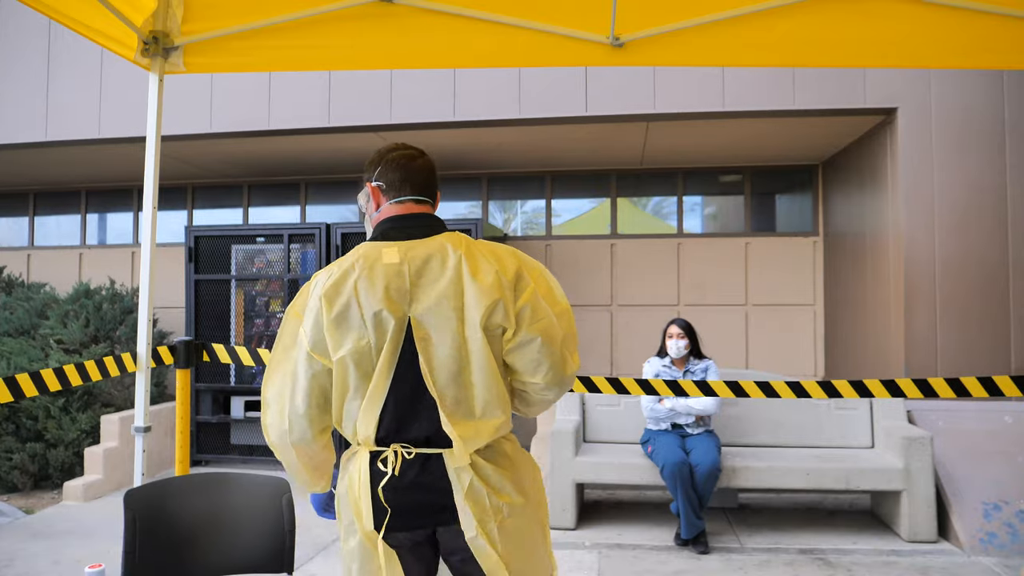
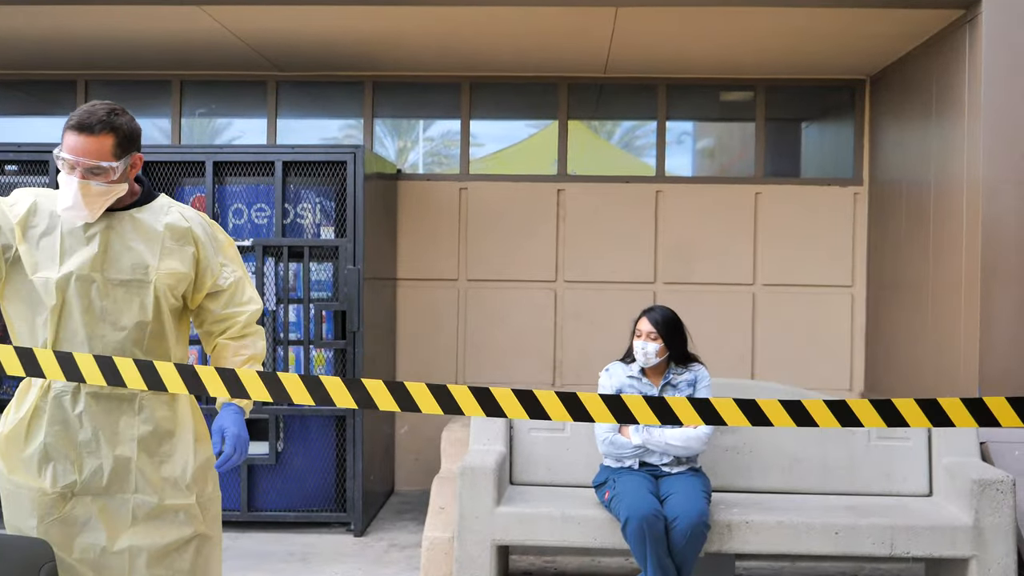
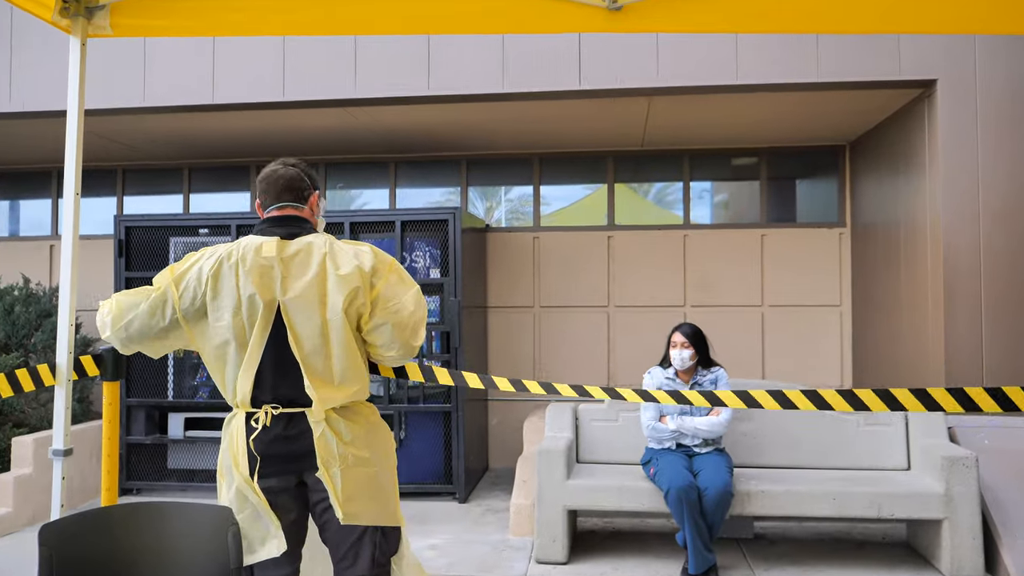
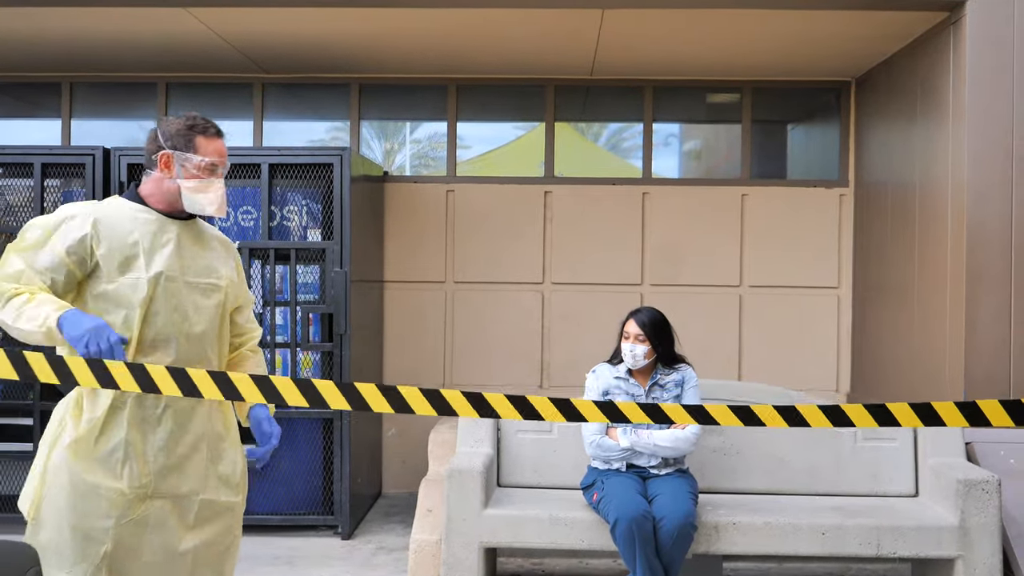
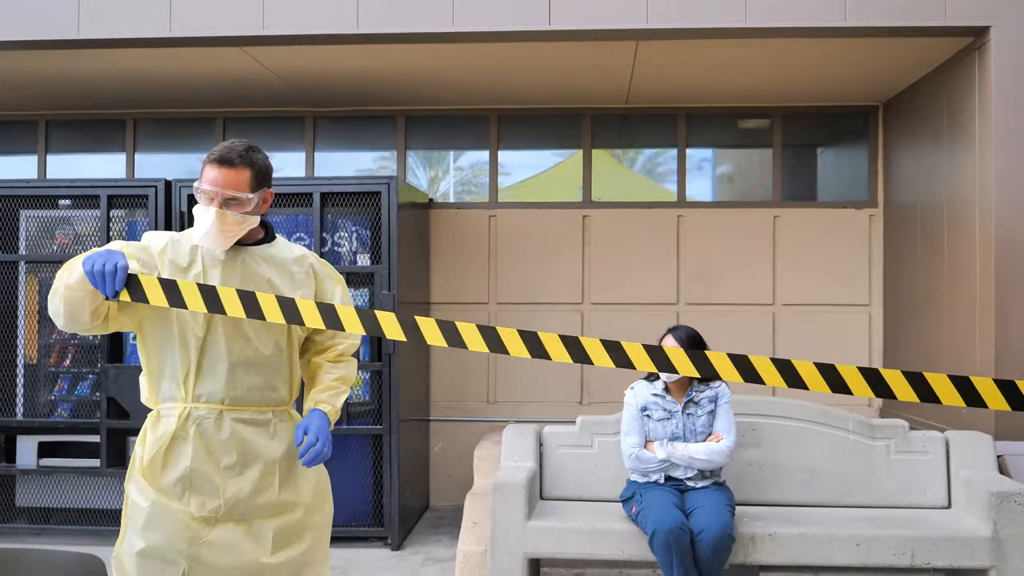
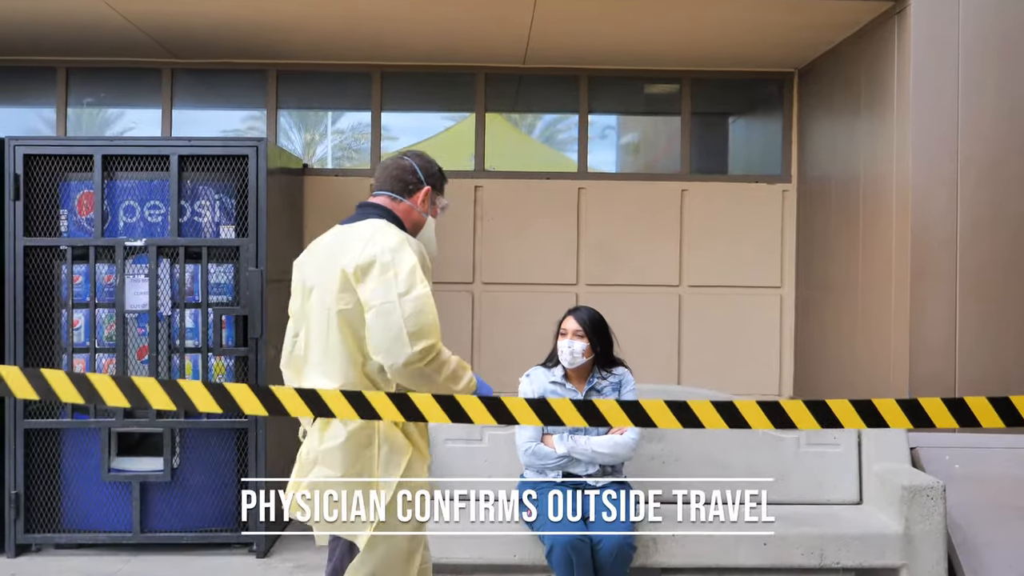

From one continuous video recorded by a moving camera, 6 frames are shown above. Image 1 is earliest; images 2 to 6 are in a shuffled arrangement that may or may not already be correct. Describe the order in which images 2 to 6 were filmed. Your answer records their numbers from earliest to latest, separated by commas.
3, 5, 2, 4, 6
